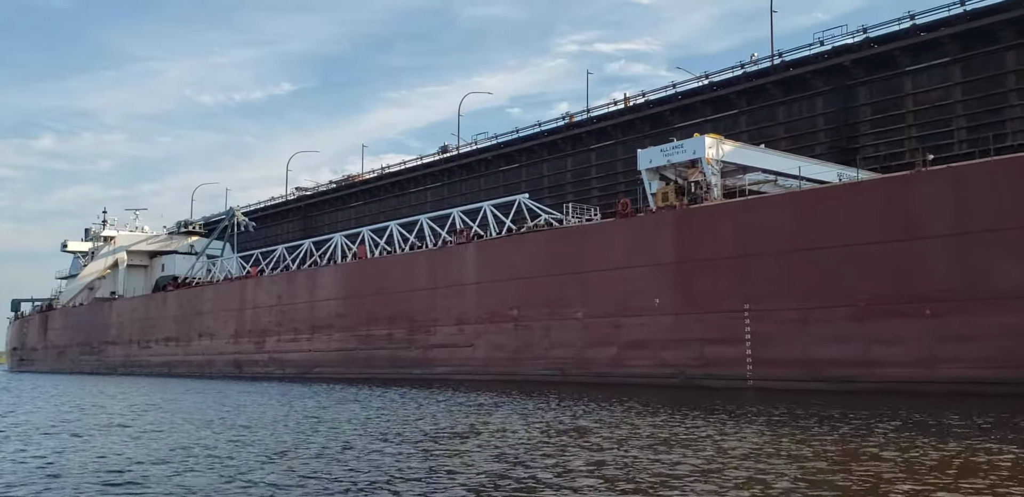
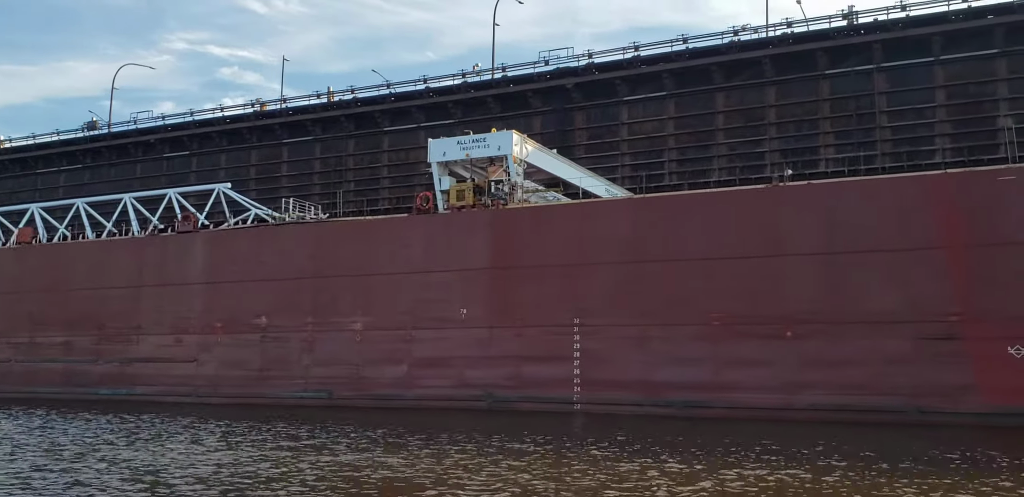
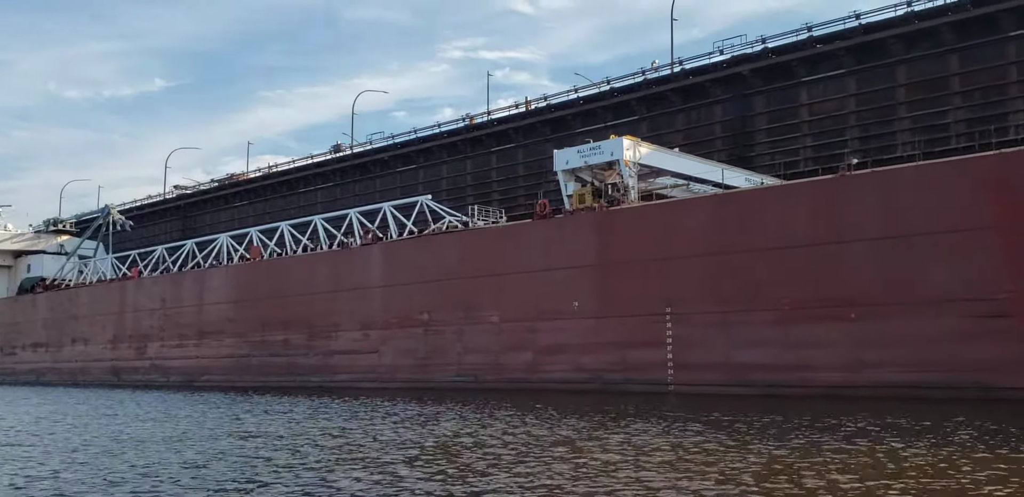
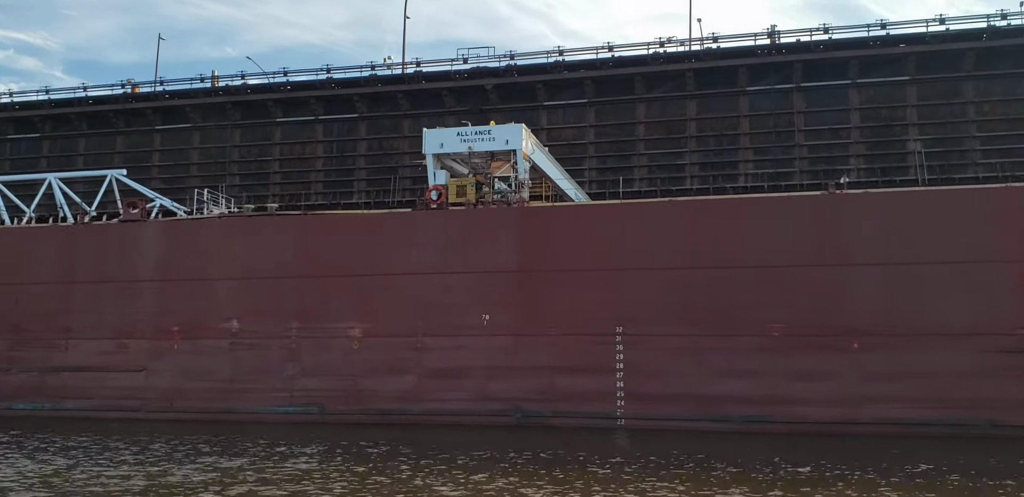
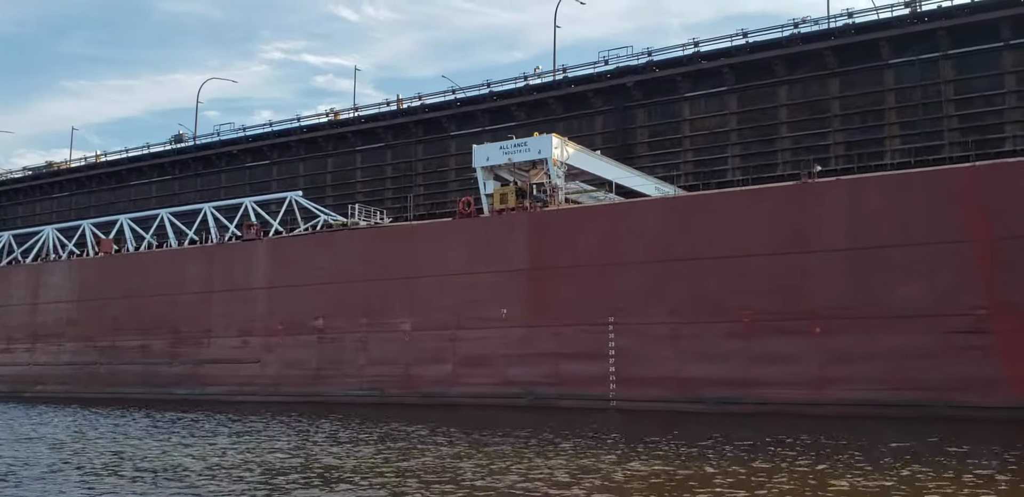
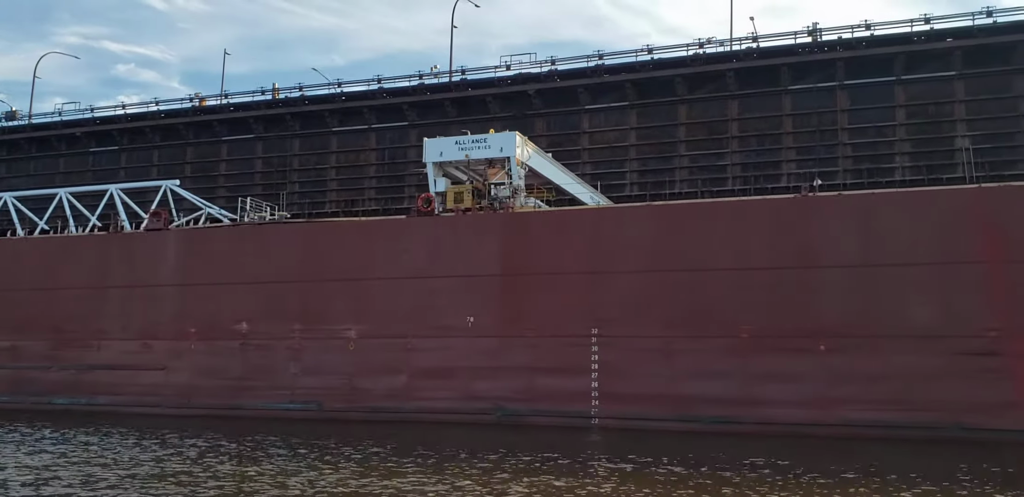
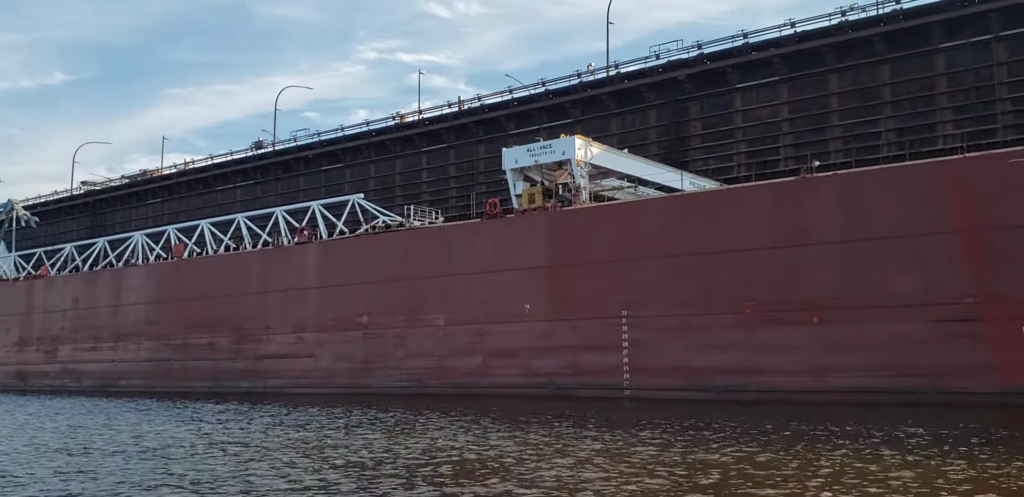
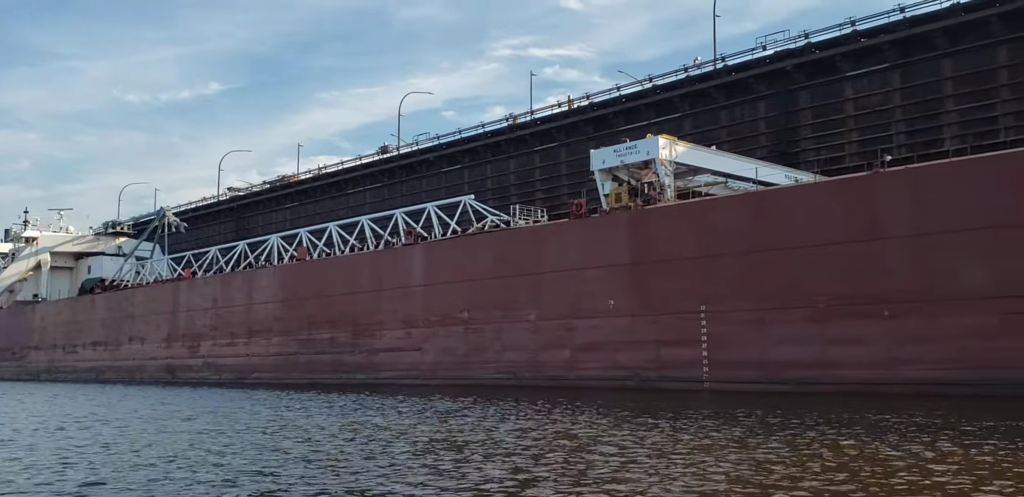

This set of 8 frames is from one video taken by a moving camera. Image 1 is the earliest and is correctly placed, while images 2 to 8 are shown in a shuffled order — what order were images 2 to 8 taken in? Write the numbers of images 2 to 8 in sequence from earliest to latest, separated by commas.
8, 3, 7, 5, 2, 6, 4
